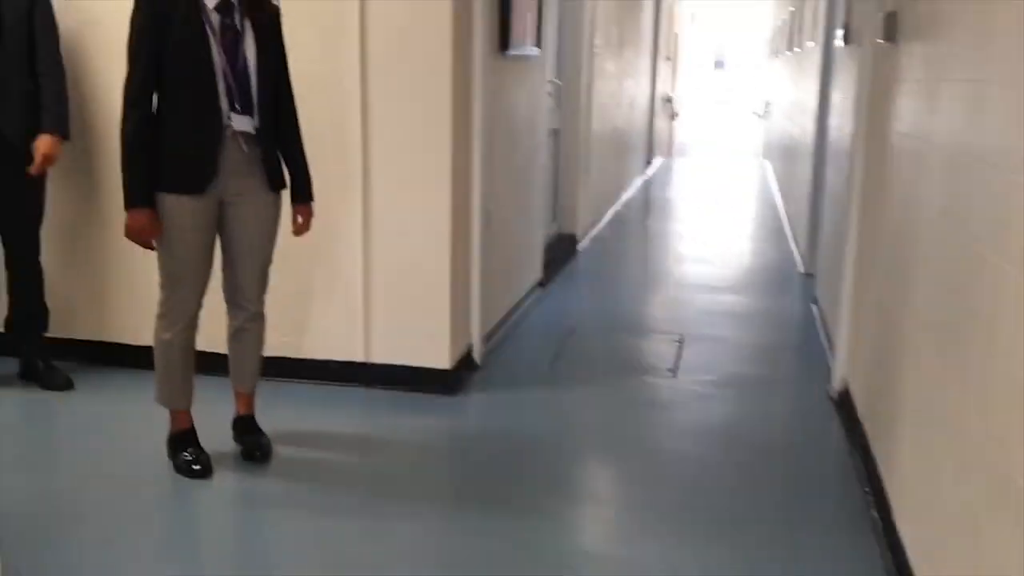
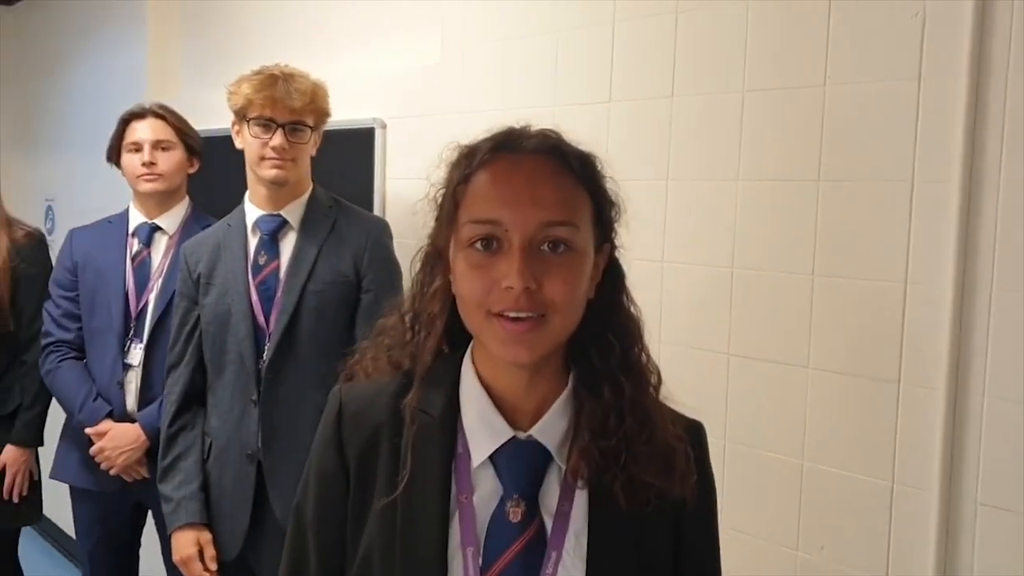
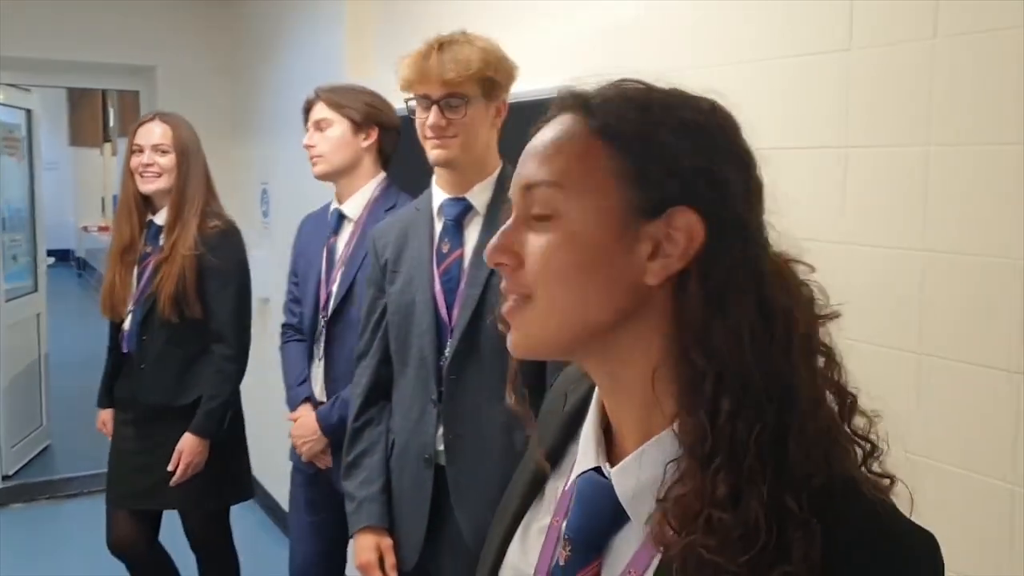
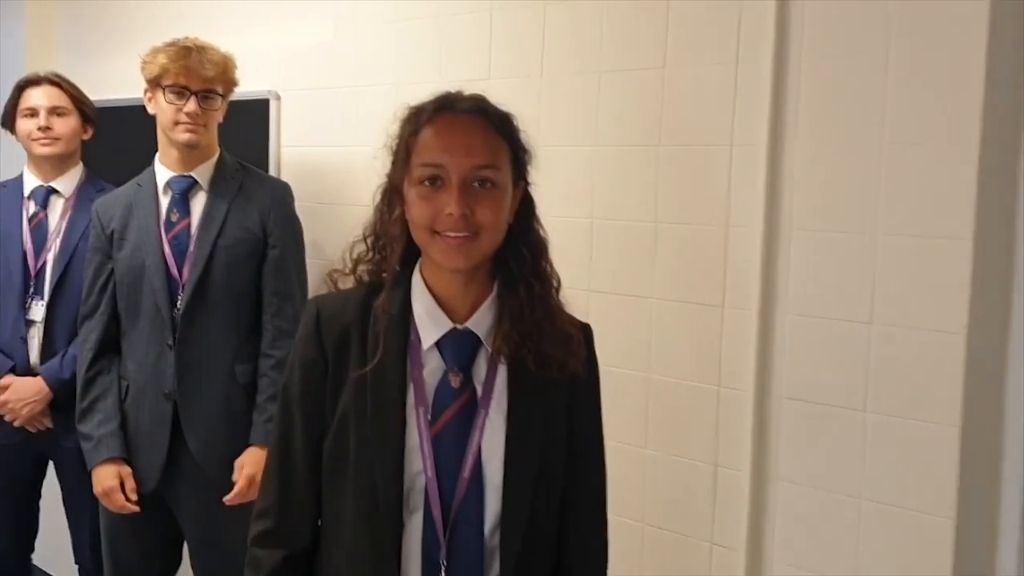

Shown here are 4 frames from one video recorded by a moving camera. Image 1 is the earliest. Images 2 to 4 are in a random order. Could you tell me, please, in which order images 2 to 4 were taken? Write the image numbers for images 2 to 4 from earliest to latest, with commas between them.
4, 2, 3
